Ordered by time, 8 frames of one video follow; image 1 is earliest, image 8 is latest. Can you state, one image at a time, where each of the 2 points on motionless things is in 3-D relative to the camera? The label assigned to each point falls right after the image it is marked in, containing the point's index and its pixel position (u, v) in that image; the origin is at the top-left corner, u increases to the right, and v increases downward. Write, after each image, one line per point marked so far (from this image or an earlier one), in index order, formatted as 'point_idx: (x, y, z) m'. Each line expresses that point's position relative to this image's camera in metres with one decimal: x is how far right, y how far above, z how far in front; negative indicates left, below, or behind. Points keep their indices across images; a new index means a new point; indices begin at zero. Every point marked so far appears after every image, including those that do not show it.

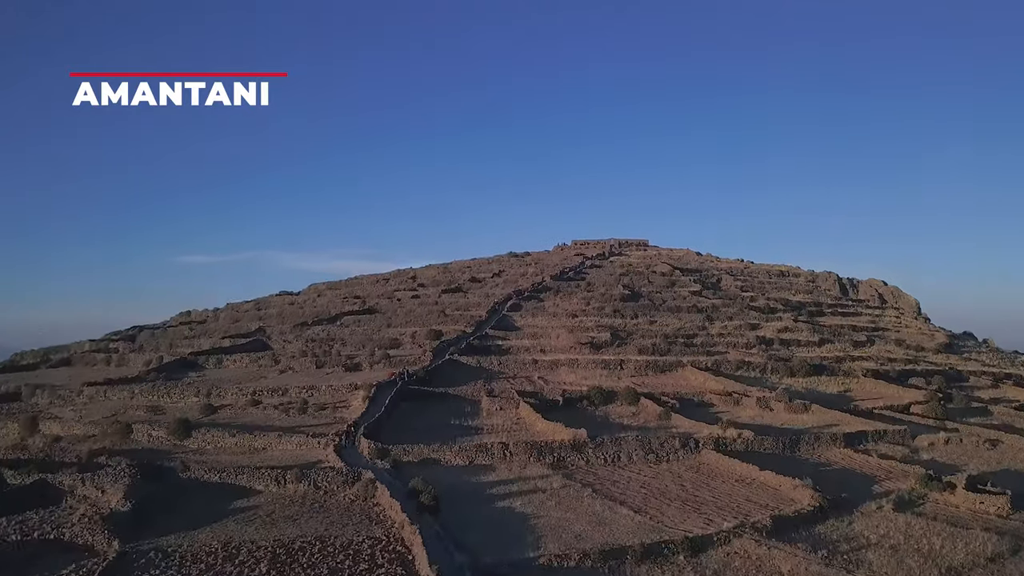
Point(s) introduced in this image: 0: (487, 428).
0: (-0.7, -3.9, +19.1) m
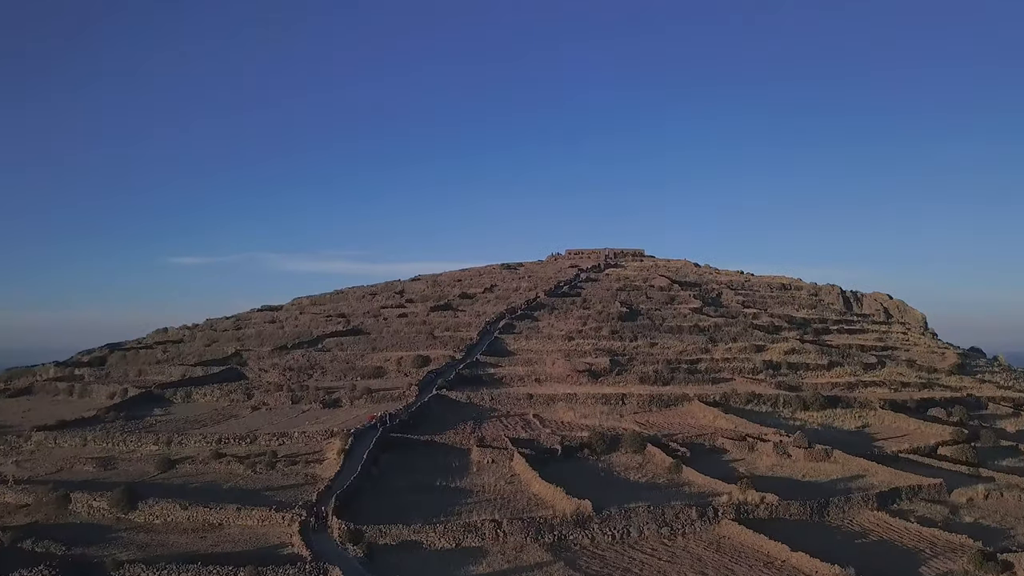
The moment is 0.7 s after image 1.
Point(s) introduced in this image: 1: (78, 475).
0: (-0.8, -5.0, +16.9) m
1: (-12.1, -5.2, +18.9) m
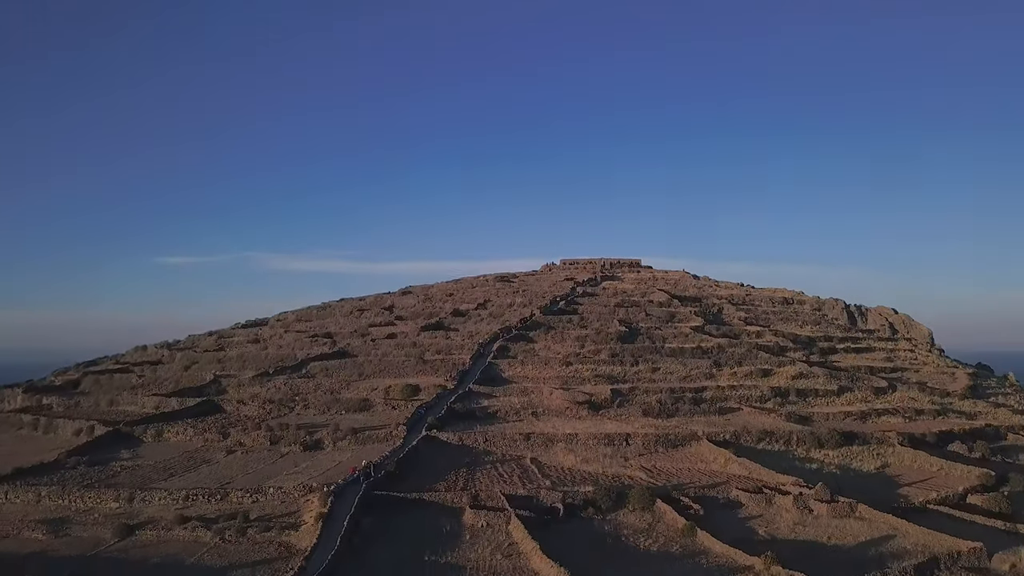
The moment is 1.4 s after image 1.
0: (-0.9, -6.2, +15.1) m
1: (-12.1, -6.4, +16.9) m
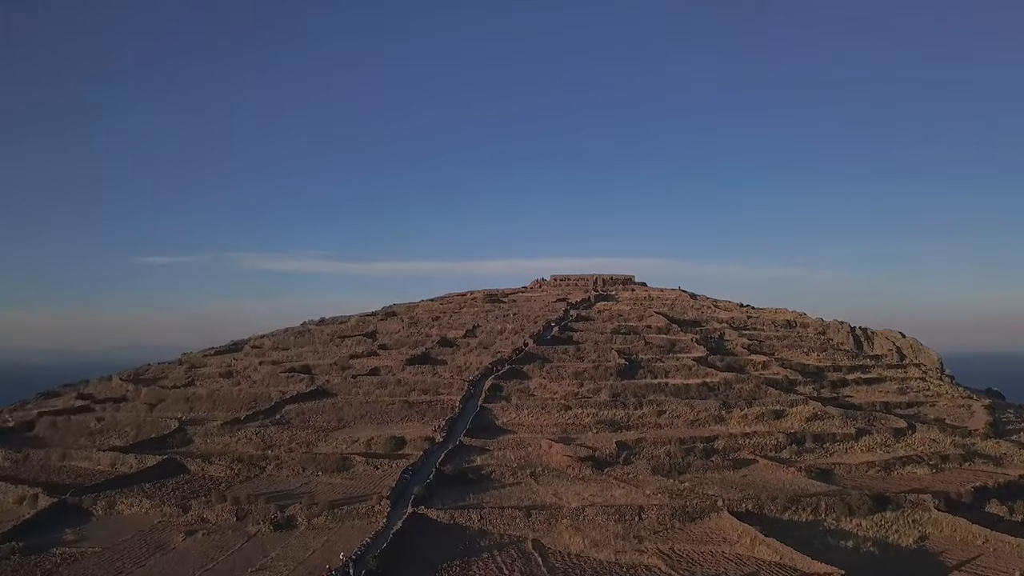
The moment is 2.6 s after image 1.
0: (-0.7, -7.9, +12.4) m
1: (-12.0, -8.2, +13.9) m
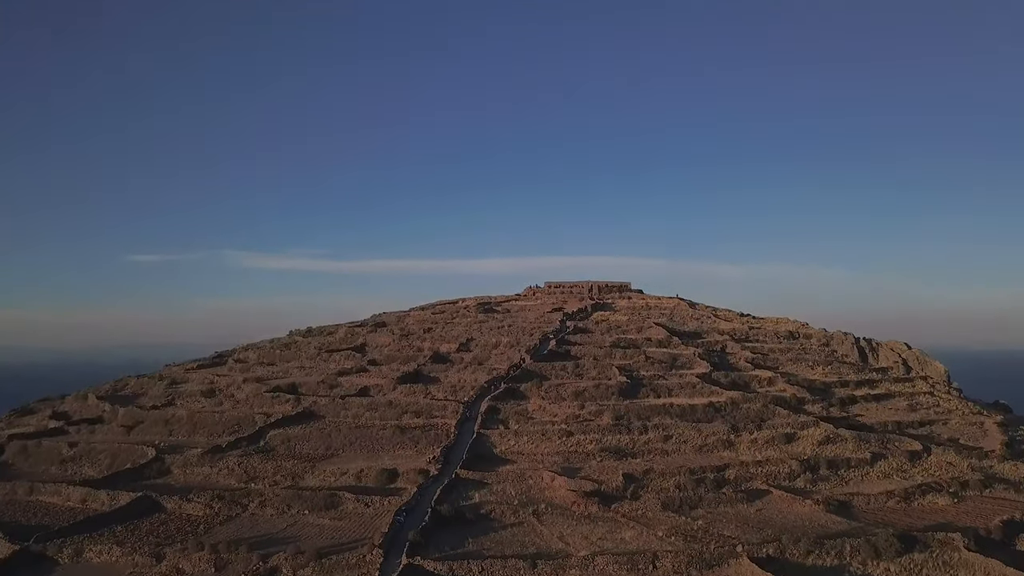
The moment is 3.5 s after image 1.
0: (-0.5, -8.9, +10.7) m
1: (-11.8, -9.2, +12.1) m
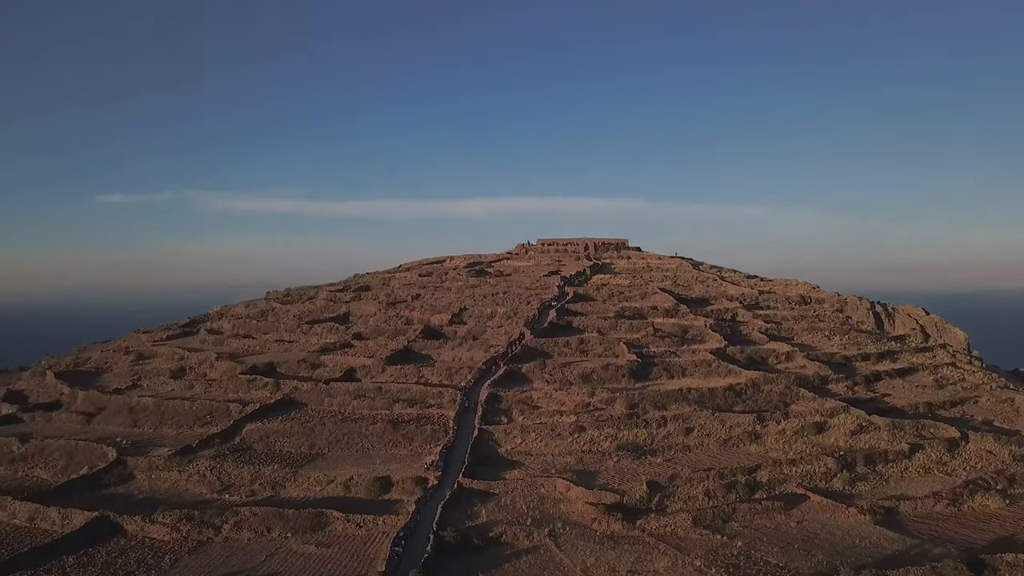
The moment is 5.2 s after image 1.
0: (+0.3, -9.7, +7.9) m
1: (-11.0, -9.9, +9.0) m
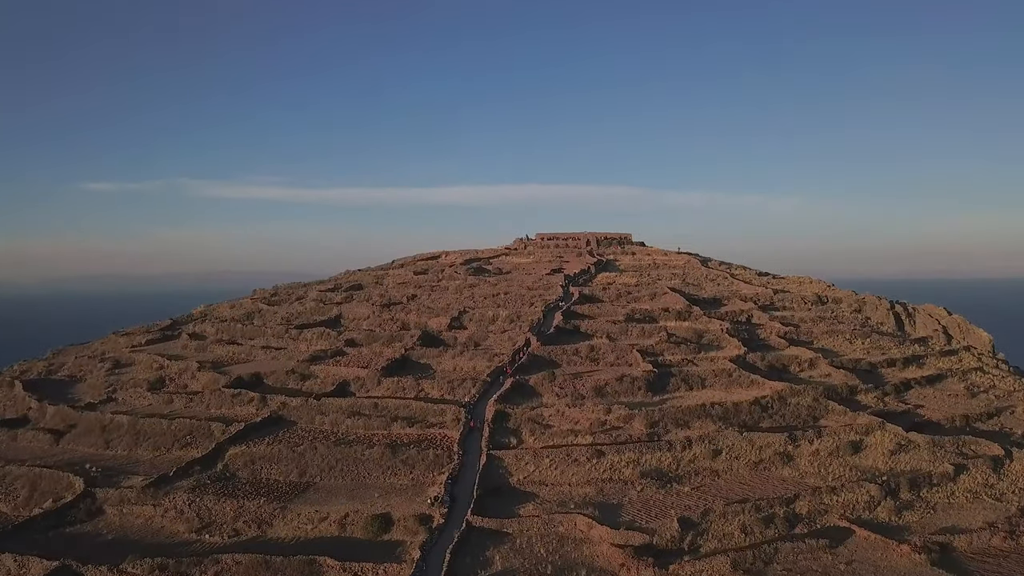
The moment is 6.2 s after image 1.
0: (+1.0, -10.4, +5.5) m
1: (-10.3, -10.7, +6.4) m
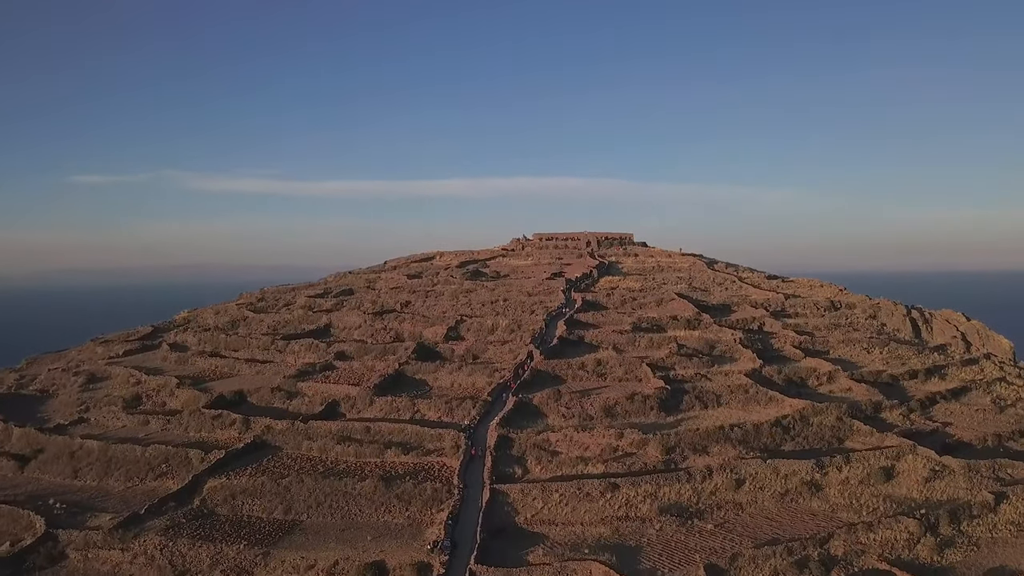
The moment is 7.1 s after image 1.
0: (+1.4, -11.2, +3.5) m
1: (-9.9, -11.5, +4.3) m
